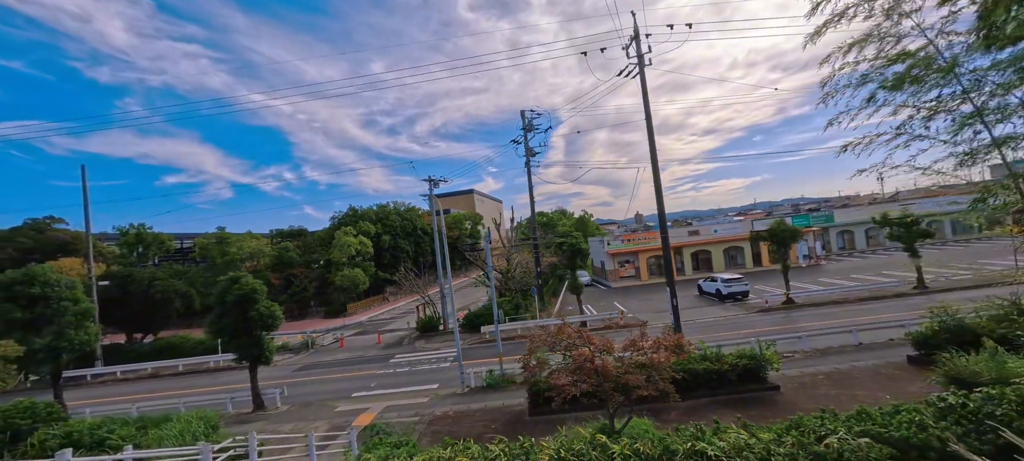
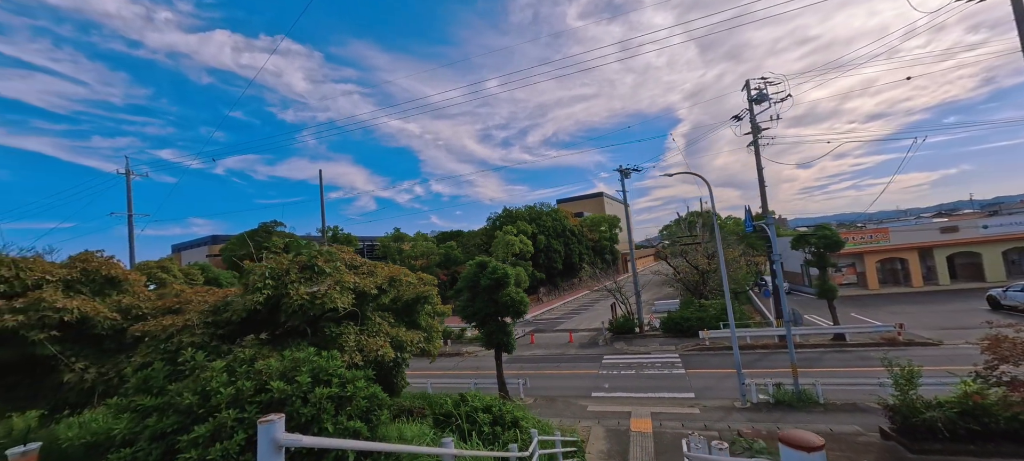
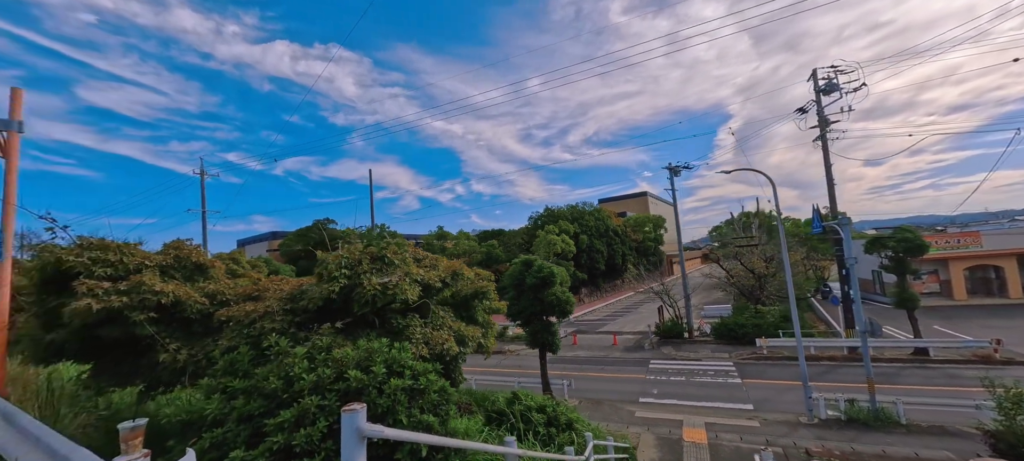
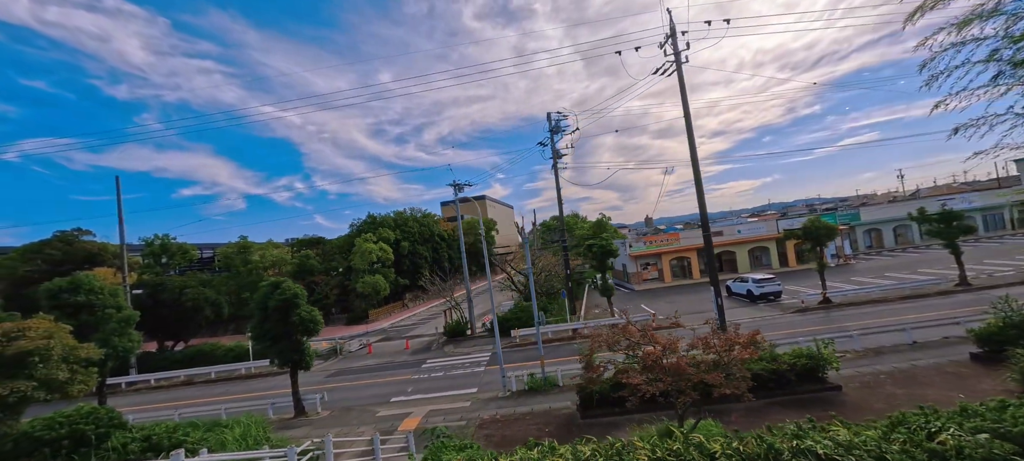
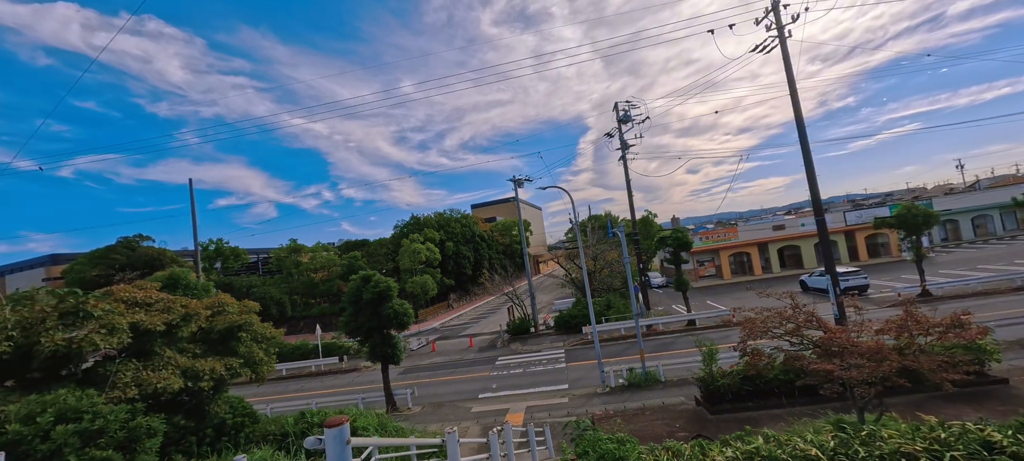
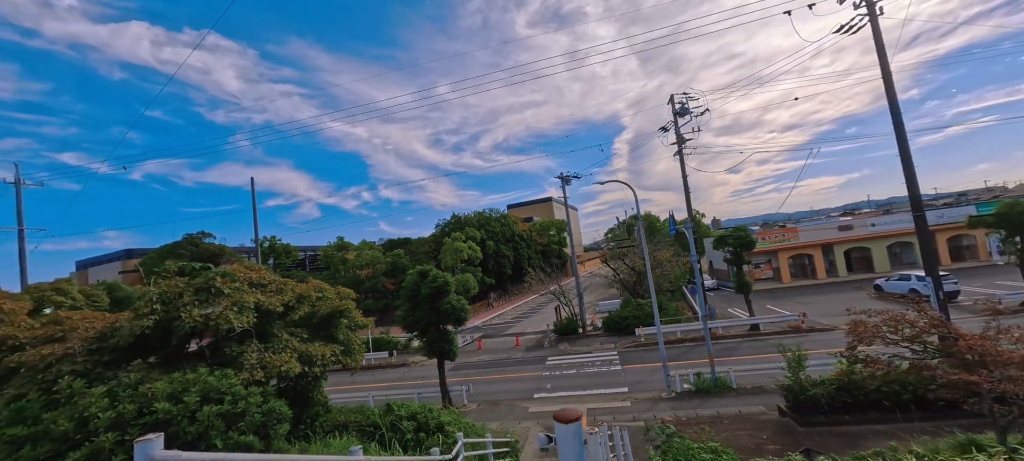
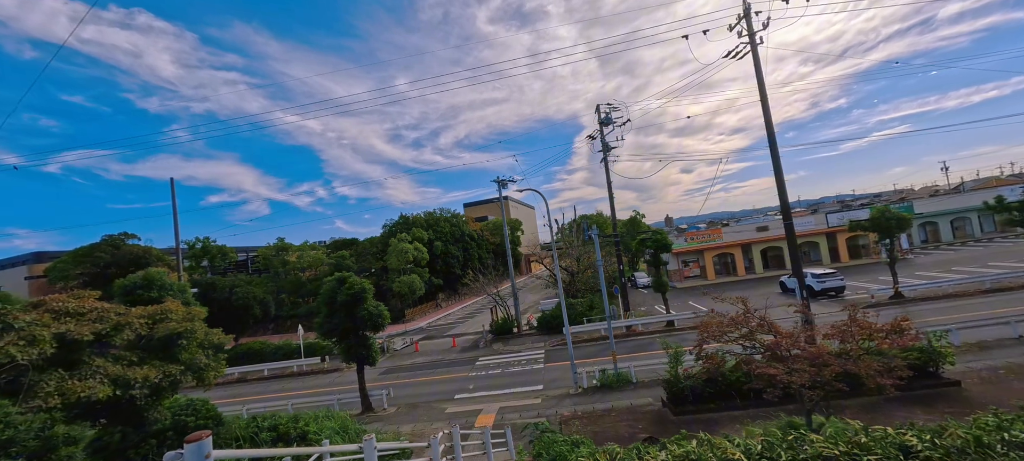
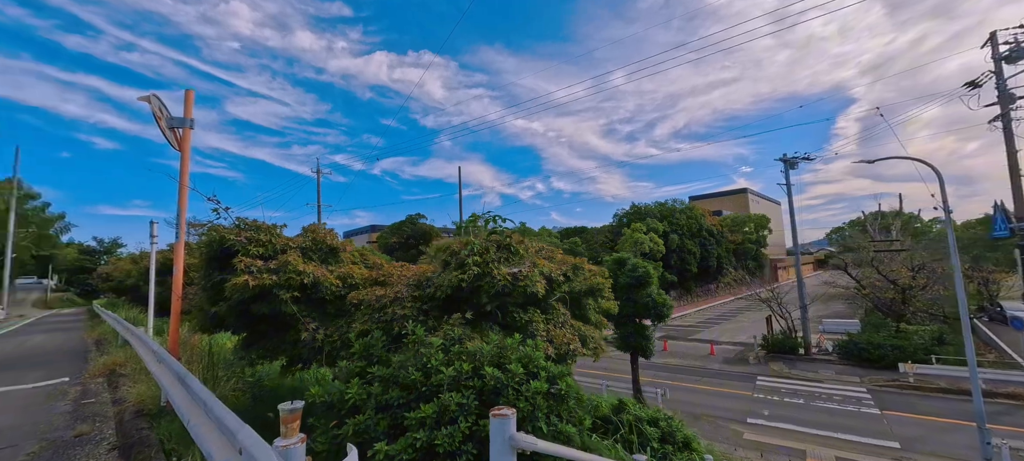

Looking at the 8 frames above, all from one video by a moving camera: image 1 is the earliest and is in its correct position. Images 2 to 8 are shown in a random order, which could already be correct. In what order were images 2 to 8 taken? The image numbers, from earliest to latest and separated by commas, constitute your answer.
4, 7, 5, 6, 2, 3, 8
